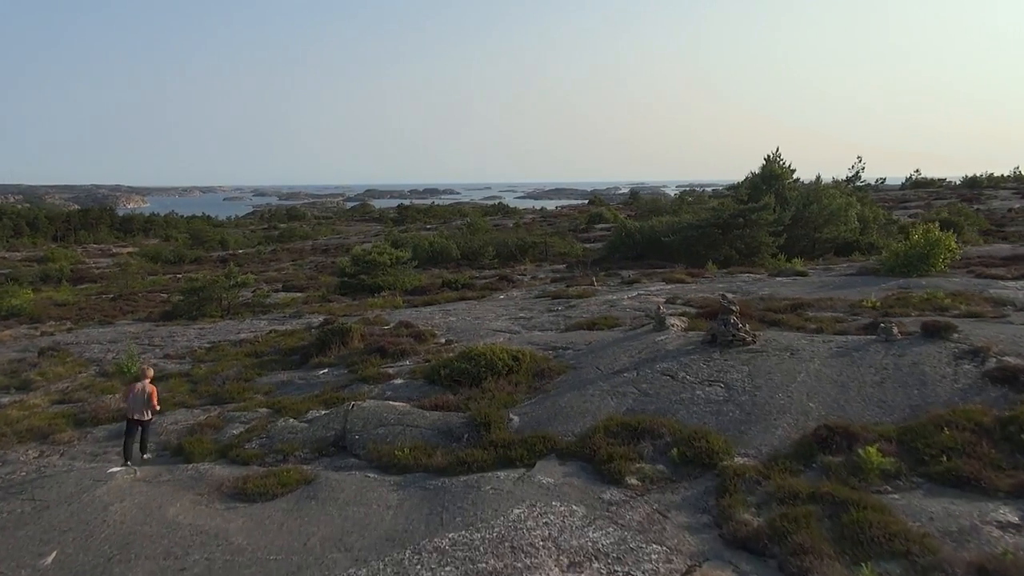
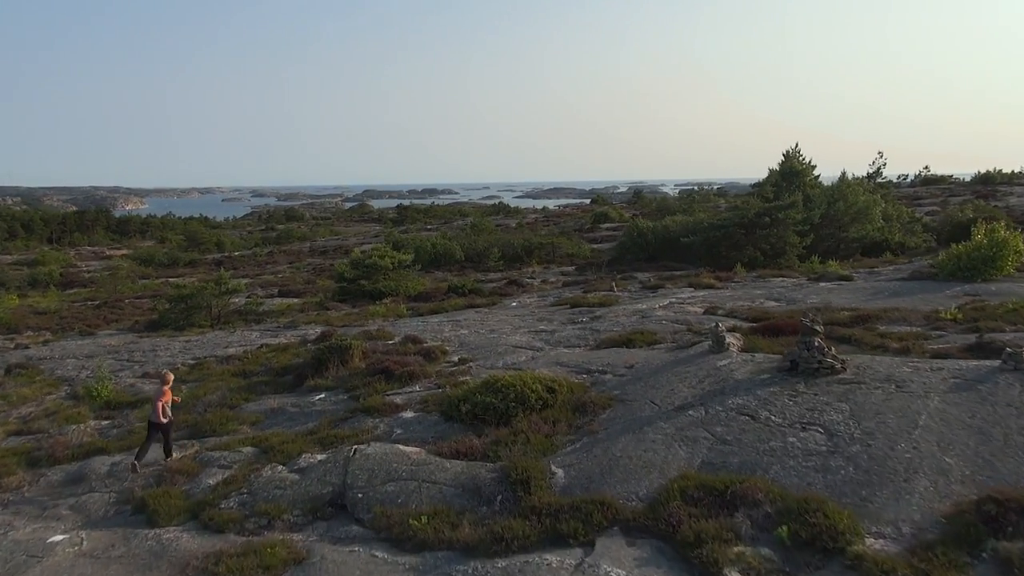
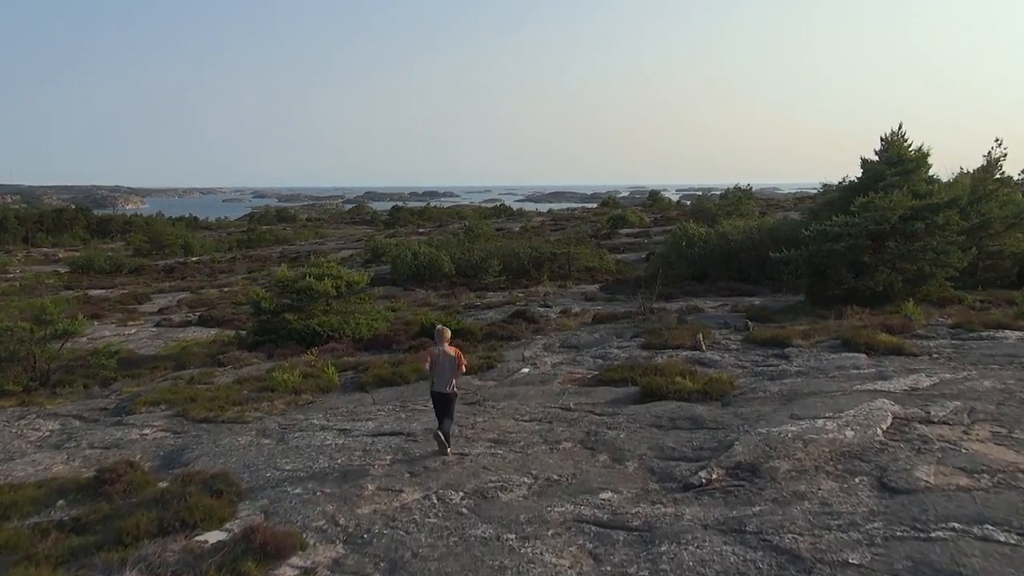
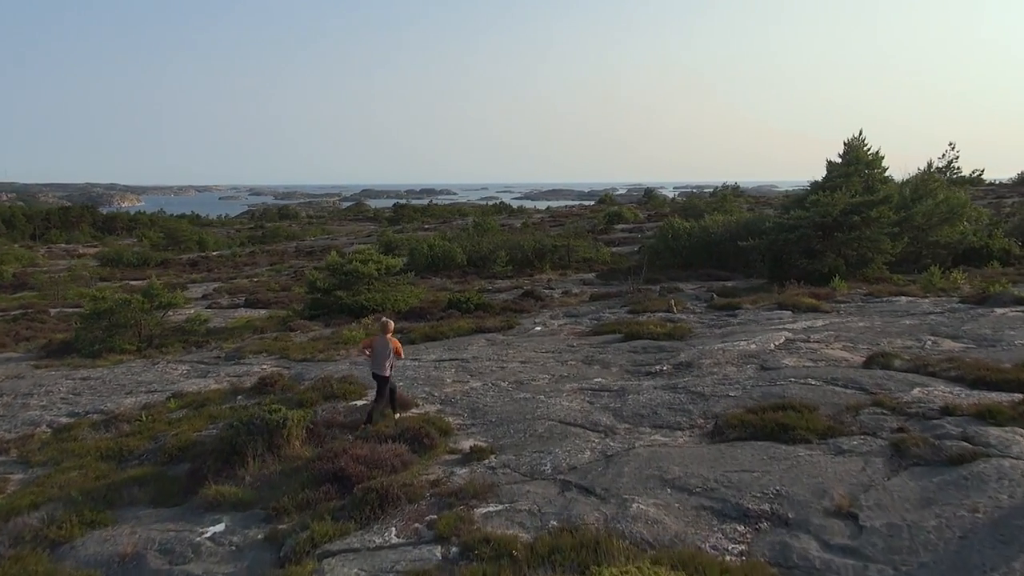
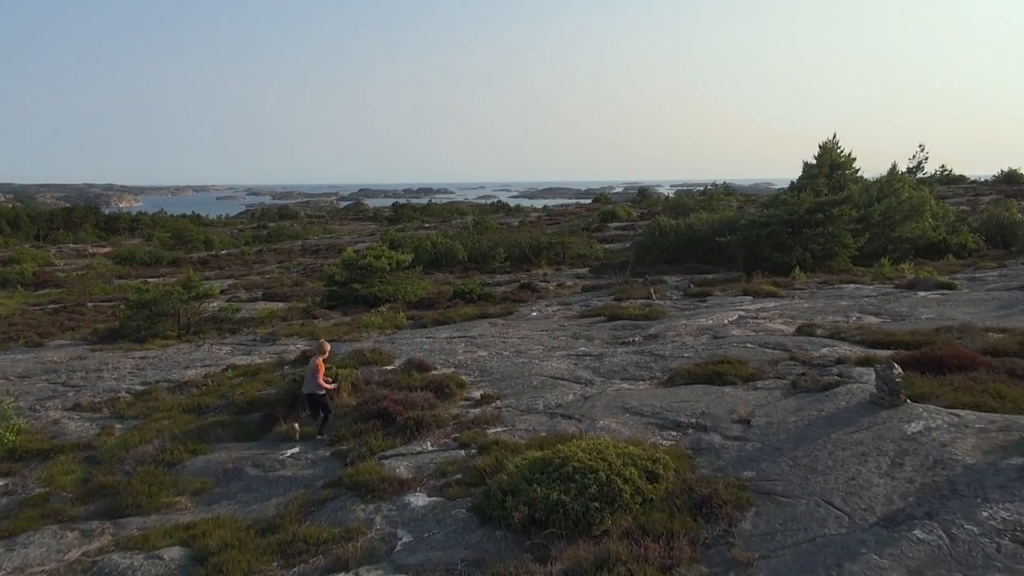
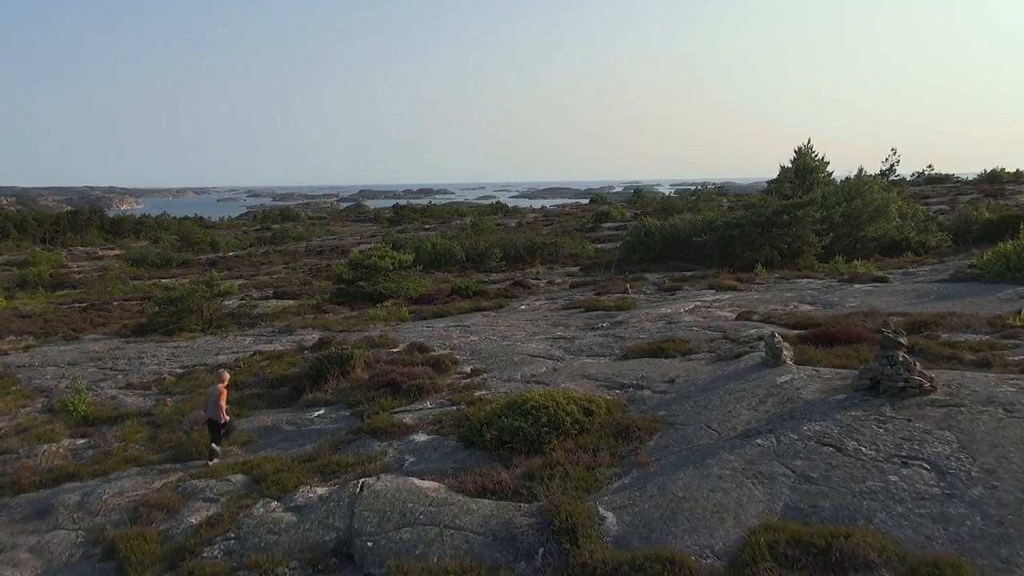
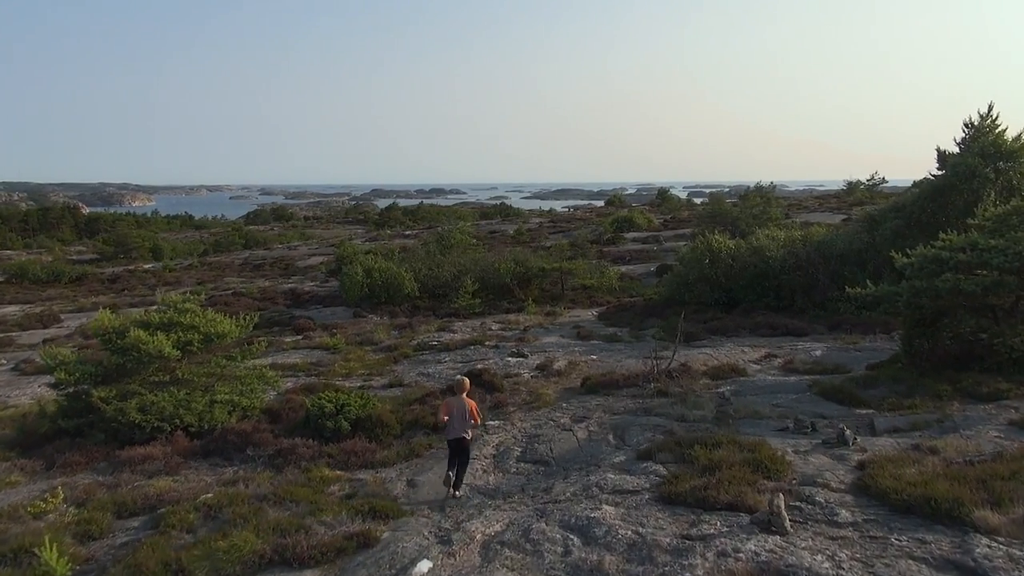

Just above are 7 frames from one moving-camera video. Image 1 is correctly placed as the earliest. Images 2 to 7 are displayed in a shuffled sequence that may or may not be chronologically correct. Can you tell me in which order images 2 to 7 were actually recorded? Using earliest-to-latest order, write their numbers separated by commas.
2, 6, 5, 4, 3, 7
